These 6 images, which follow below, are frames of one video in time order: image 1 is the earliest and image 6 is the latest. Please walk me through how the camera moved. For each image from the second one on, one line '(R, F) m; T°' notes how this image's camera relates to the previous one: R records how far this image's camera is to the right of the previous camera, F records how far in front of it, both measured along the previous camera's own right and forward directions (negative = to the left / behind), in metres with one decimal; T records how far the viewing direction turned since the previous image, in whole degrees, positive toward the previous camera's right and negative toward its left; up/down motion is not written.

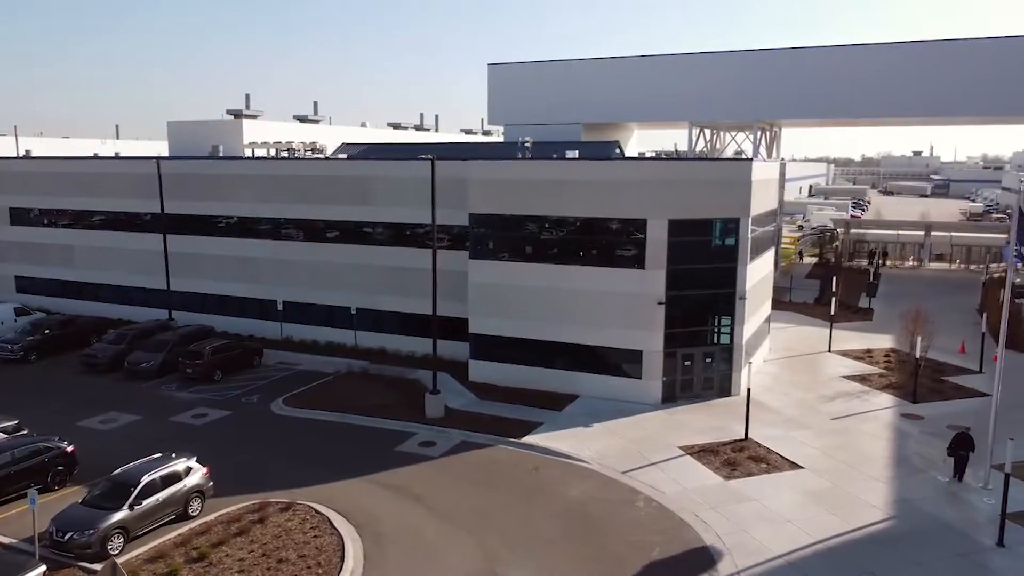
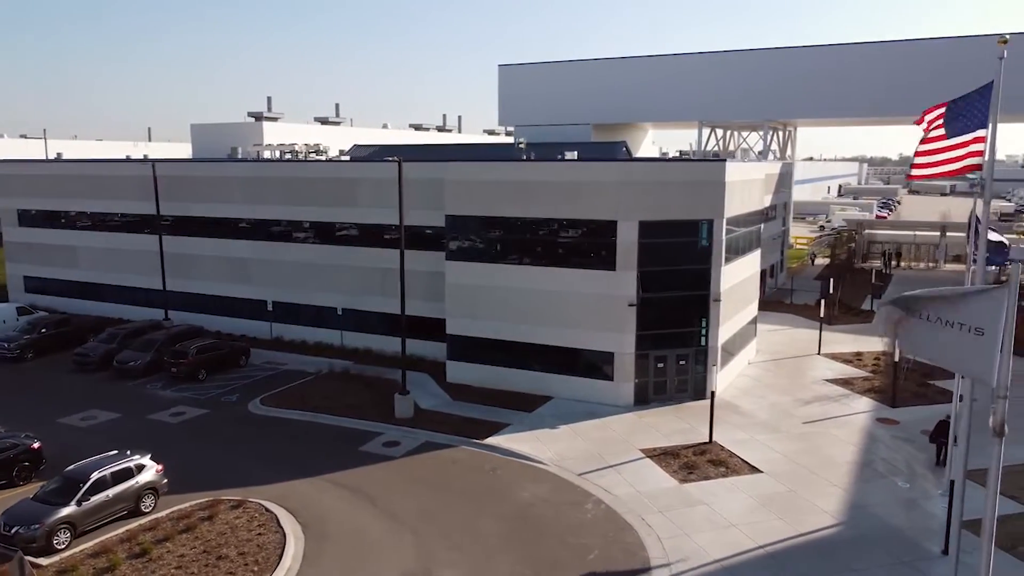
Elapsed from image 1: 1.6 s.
(+1.7, 0.0) m; -2°
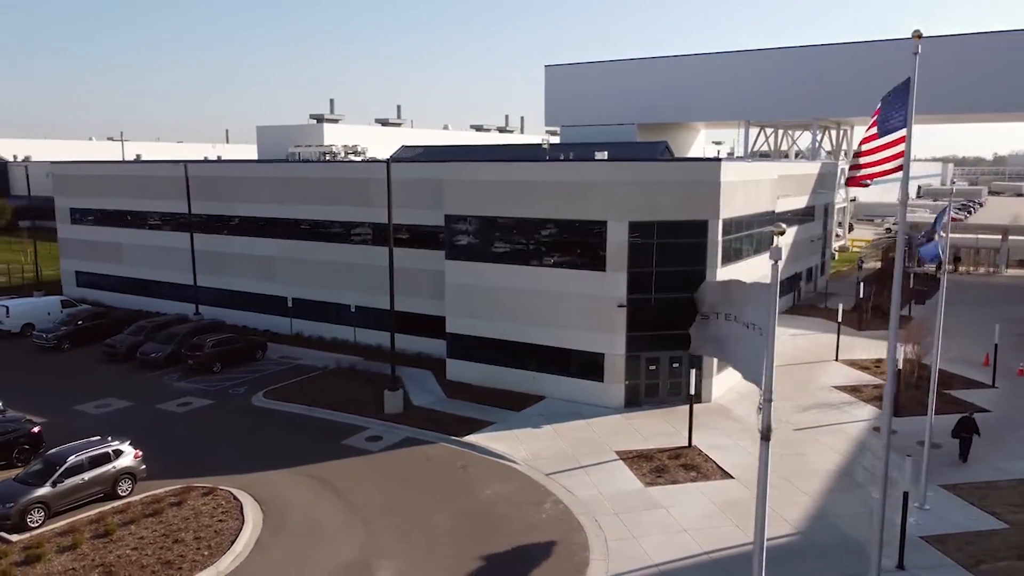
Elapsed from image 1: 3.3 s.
(+2.2, 0.0) m; -5°
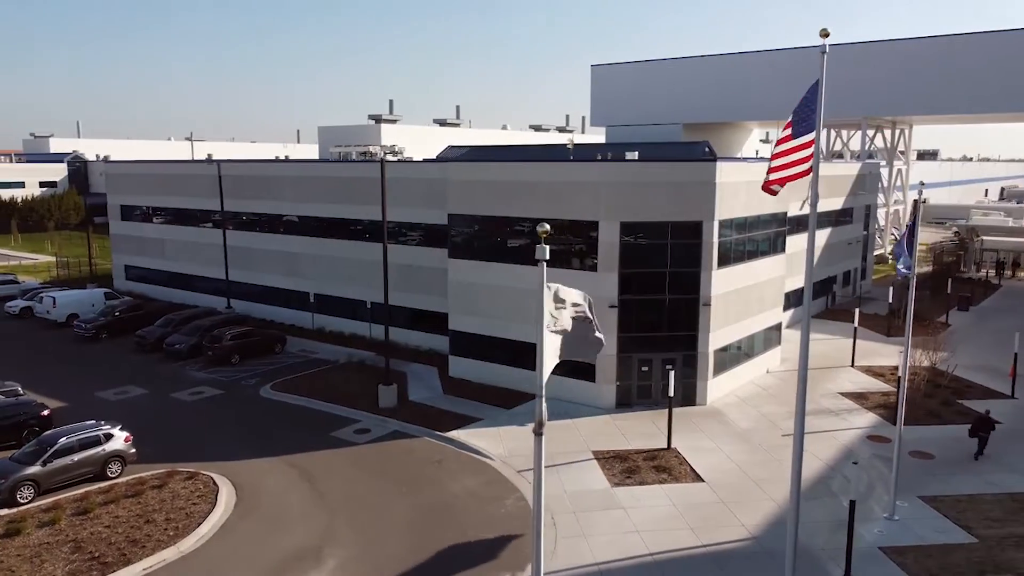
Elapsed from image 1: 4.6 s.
(+2.1, -0.1) m; -5°
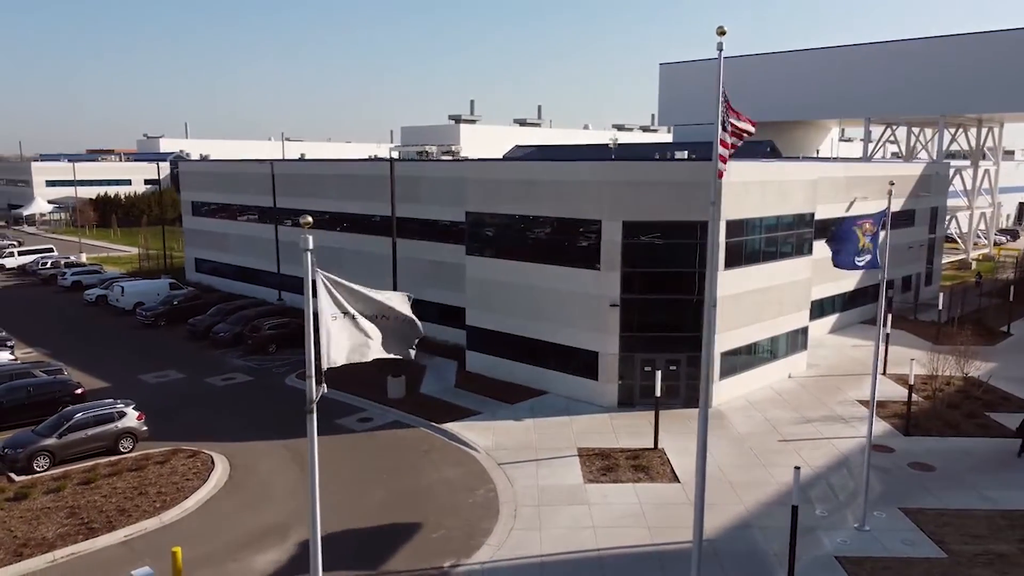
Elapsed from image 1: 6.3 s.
(+2.5, -0.2) m; -6°
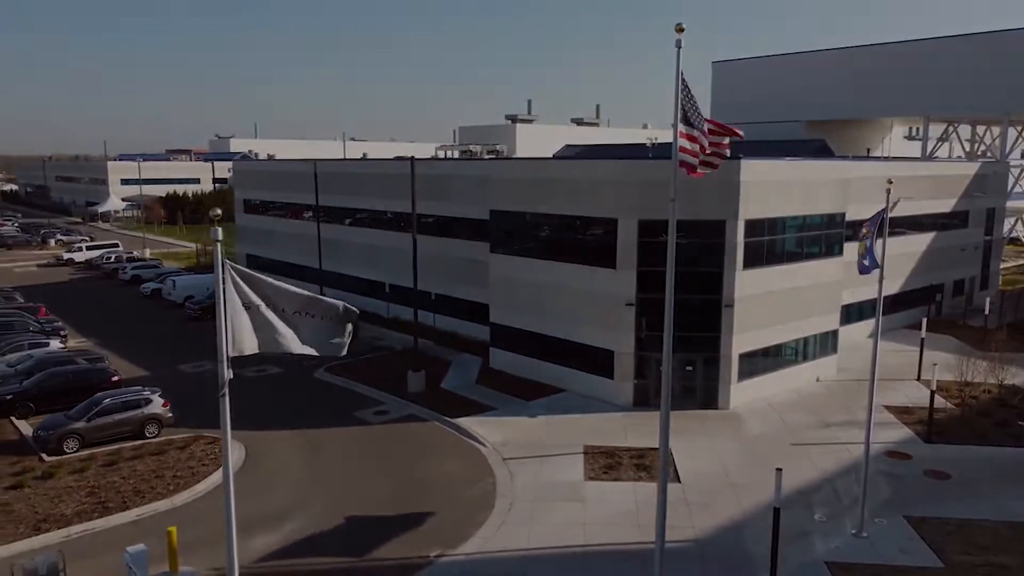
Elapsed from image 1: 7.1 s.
(+1.3, -0.2) m; -4°
